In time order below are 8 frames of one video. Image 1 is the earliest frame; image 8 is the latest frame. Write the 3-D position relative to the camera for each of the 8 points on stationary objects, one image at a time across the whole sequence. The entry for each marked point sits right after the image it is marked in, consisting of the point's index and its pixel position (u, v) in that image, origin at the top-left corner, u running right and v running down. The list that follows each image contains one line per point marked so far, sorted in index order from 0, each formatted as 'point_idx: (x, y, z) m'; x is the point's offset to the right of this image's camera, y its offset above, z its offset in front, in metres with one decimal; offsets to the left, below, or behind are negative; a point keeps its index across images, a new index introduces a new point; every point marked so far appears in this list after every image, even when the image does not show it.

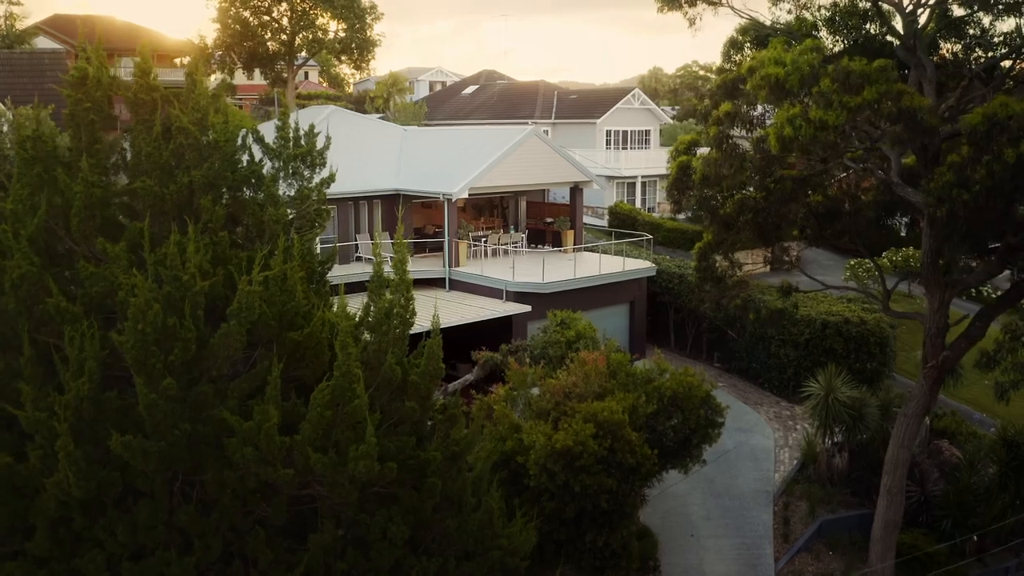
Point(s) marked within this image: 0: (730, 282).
0: (+4.8, +0.1, +19.7) m
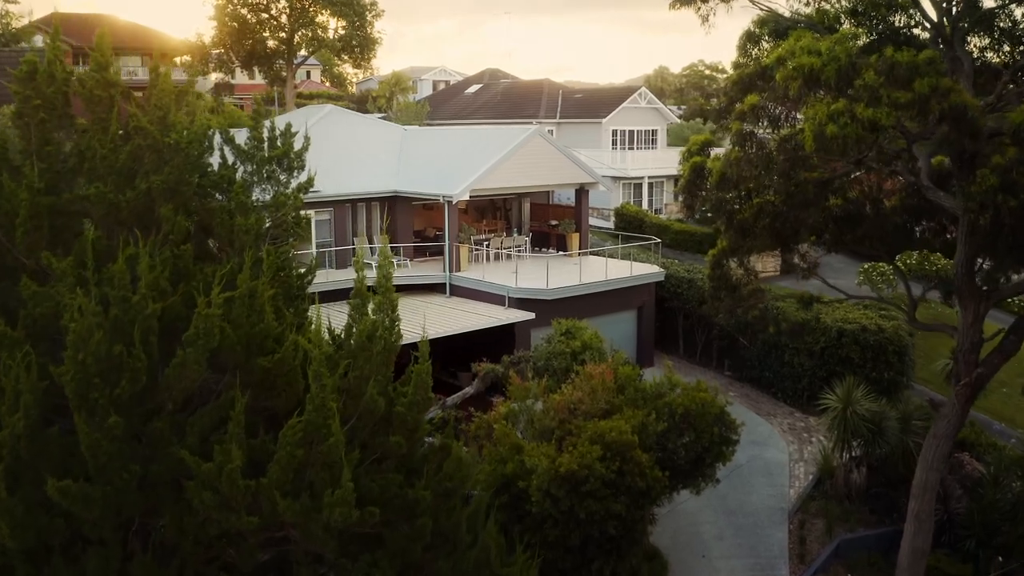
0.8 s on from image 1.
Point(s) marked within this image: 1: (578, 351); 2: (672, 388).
0: (+4.8, -0.1, +18.7) m
1: (+1.3, -1.3, +18.5) m
2: (+2.9, -1.8, +16.4) m
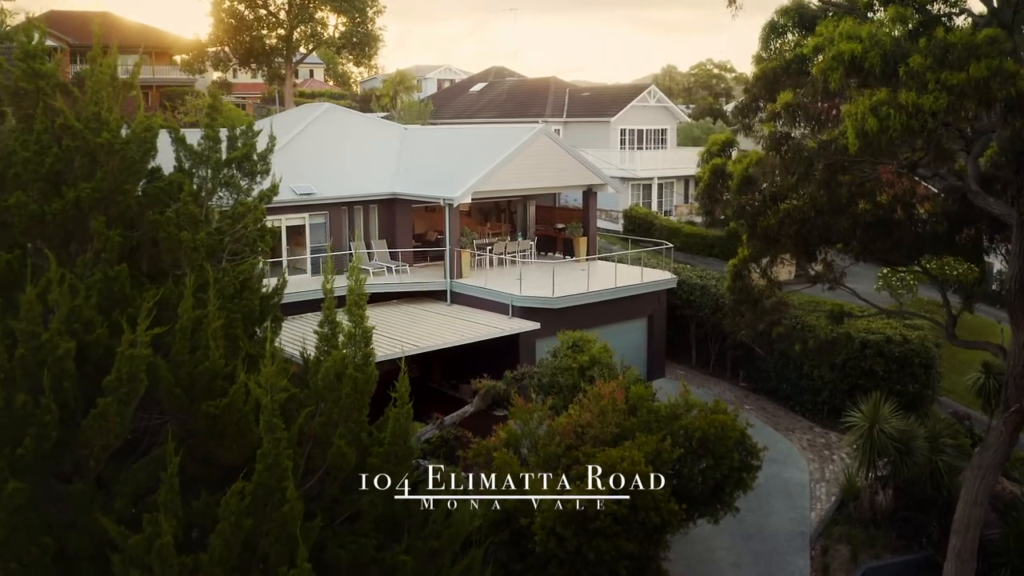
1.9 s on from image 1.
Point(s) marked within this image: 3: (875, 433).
0: (+4.9, -0.3, +17.3) m
1: (+1.4, -1.5, +17.2) m
2: (+2.9, -2.0, +15.1) m
3: (+7.8, -3.1, +19.6) m
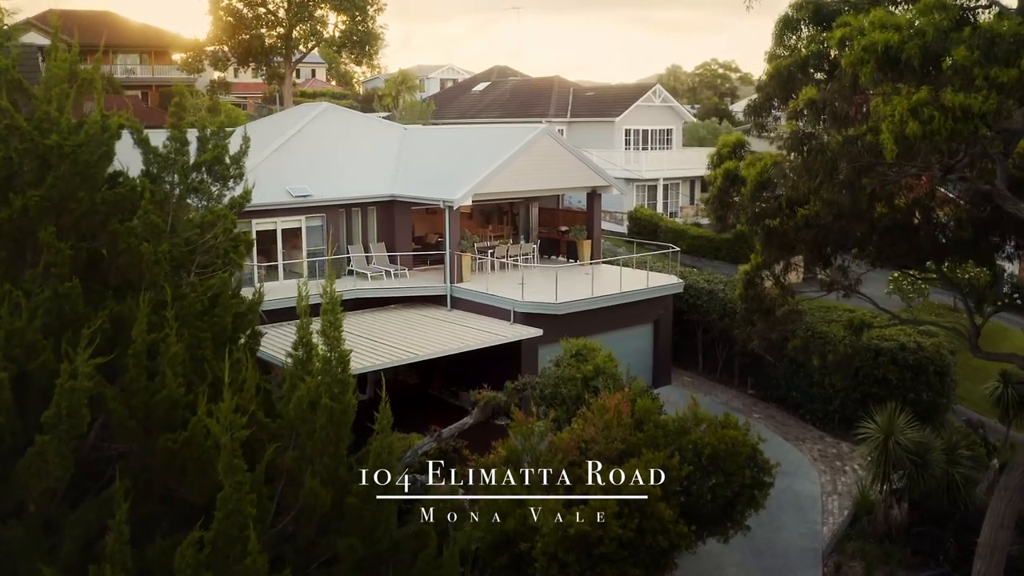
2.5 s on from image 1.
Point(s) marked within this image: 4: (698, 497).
0: (+4.9, -0.4, +16.6) m
1: (+1.4, -1.6, +16.5) m
2: (+2.9, -2.1, +14.4) m
3: (+7.8, -3.3, +18.9) m
4: (+2.8, -3.2, +13.8) m
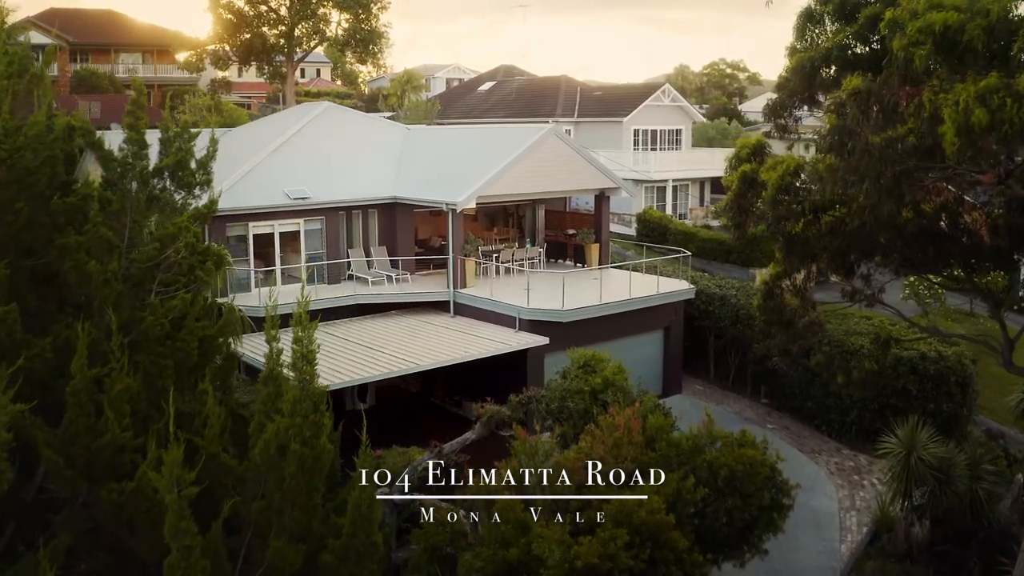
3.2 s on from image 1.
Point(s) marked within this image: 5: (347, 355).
0: (+5.0, -0.6, +15.8) m
1: (+1.5, -1.7, +15.7) m
2: (+2.9, -2.3, +13.6) m
3: (+7.9, -3.4, +18.0) m
4: (+2.8, -3.3, +13.0) m
5: (-3.6, -1.4, +19.5) m
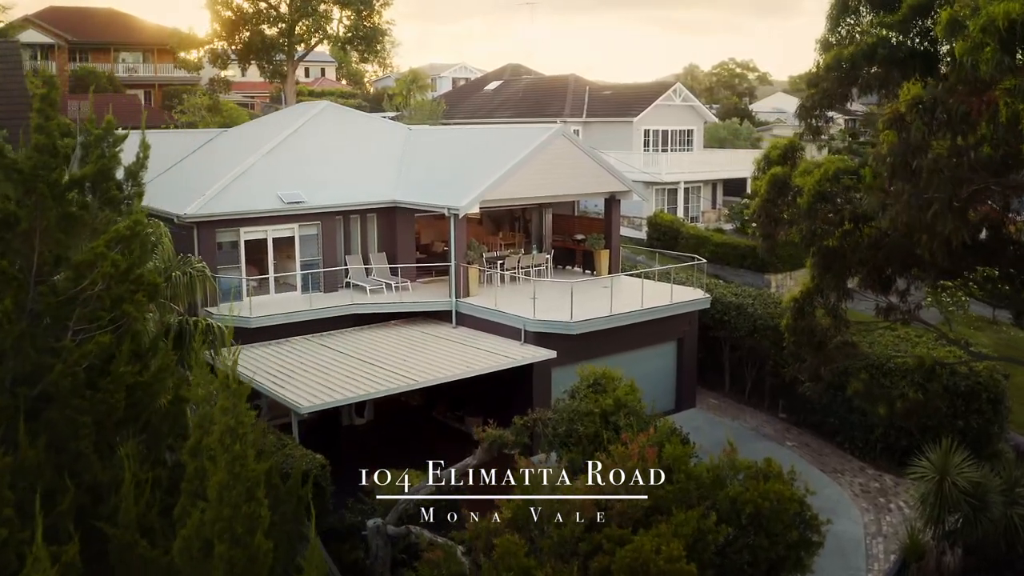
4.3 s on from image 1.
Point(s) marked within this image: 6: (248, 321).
0: (+5.0, -0.8, +14.6) m
1: (+1.5, -2.0, +14.5) m
2: (+3.0, -2.5, +12.4) m
3: (+8.0, -3.7, +16.8) m
4: (+2.9, -3.5, +11.8) m
5: (-3.5, -1.7, +18.3) m
6: (-5.6, -0.7, +20.0) m
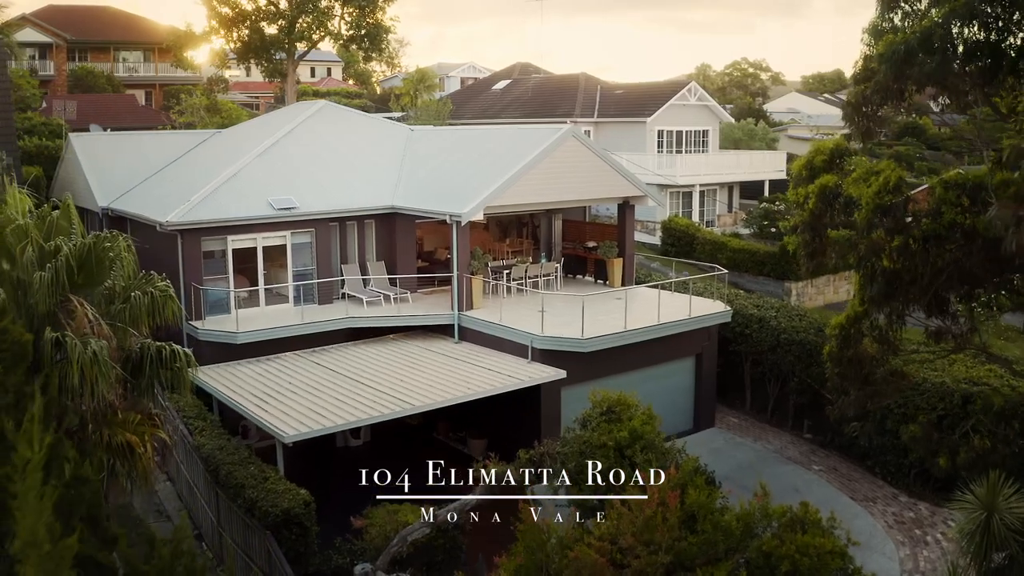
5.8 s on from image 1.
0: (+5.1, -1.1, +13.1) m
1: (+1.6, -2.2, +13.0) m
2: (+3.0, -2.8, +10.9) m
3: (+8.1, -3.9, +15.3) m
4: (+2.9, -3.8, +10.3) m
5: (-3.4, -1.9, +16.9) m
6: (-5.5, -1.0, +18.6) m
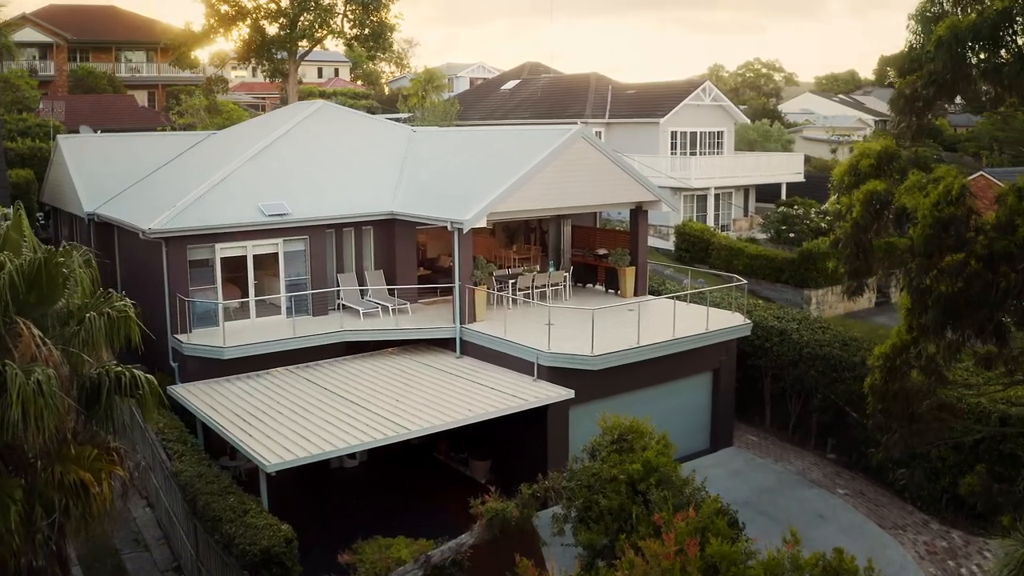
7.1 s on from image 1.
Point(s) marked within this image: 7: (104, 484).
0: (+5.1, -1.3, +11.8) m
1: (+1.6, -2.5, +11.8) m
2: (+3.0, -3.0, +9.6) m
3: (+8.1, -4.2, +13.9) m
4: (+2.9, -4.0, +9.0) m
5: (-3.3, -2.2, +15.8) m
6: (-5.4, -1.2, +17.5) m
7: (-4.5, -2.2, +10.2) m
